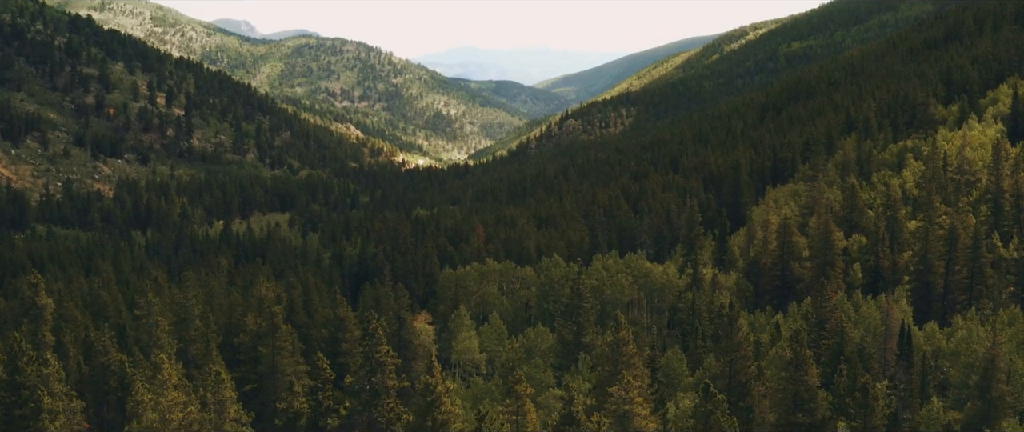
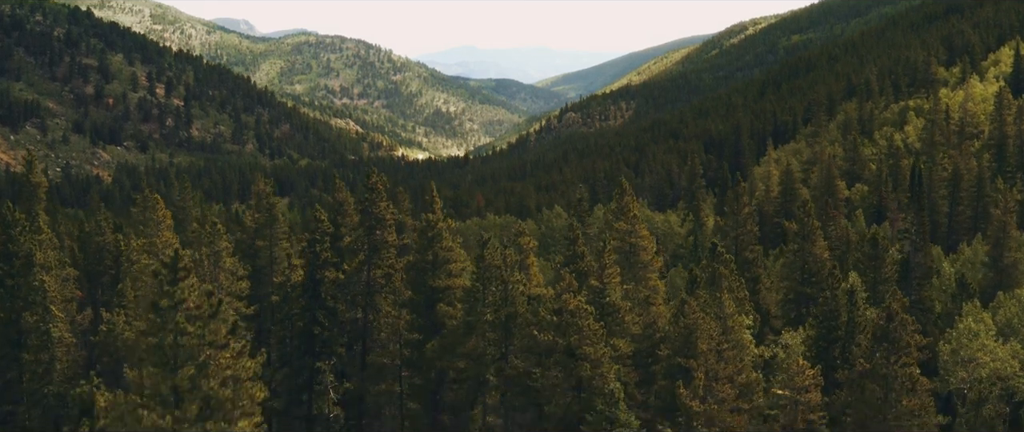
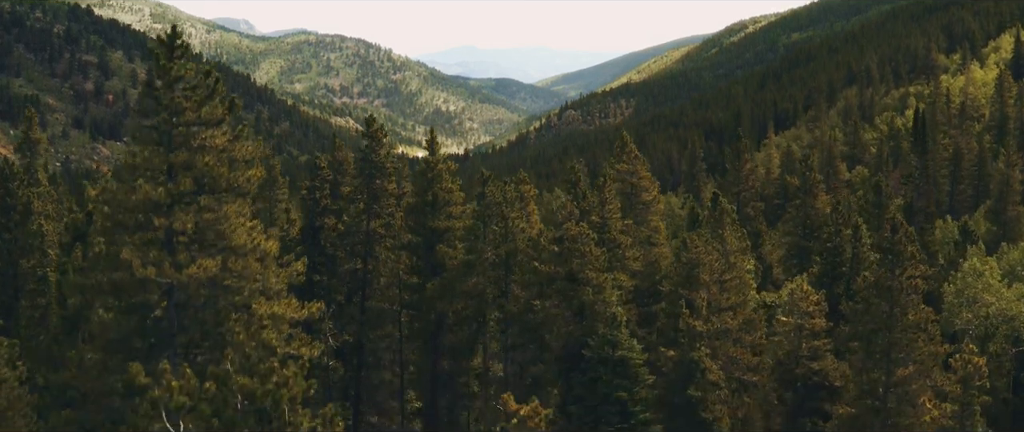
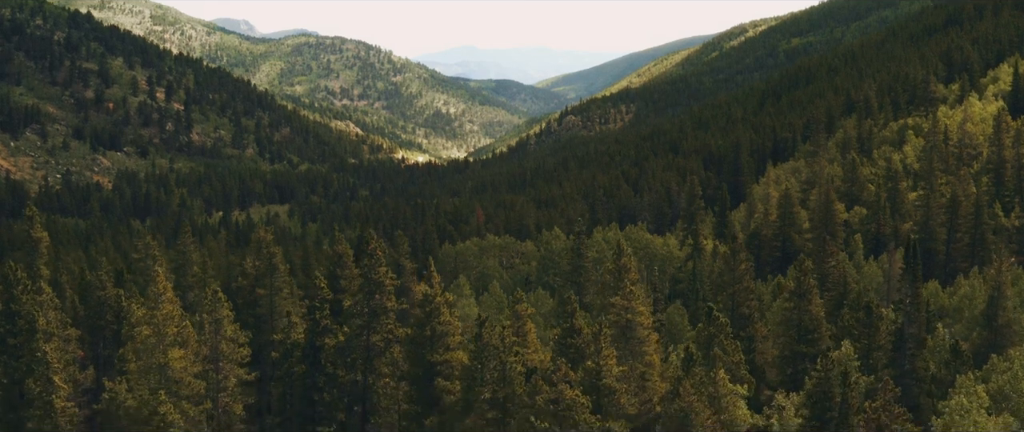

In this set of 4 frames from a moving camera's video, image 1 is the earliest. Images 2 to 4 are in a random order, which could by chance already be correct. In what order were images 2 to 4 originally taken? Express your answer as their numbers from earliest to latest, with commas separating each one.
4, 2, 3
